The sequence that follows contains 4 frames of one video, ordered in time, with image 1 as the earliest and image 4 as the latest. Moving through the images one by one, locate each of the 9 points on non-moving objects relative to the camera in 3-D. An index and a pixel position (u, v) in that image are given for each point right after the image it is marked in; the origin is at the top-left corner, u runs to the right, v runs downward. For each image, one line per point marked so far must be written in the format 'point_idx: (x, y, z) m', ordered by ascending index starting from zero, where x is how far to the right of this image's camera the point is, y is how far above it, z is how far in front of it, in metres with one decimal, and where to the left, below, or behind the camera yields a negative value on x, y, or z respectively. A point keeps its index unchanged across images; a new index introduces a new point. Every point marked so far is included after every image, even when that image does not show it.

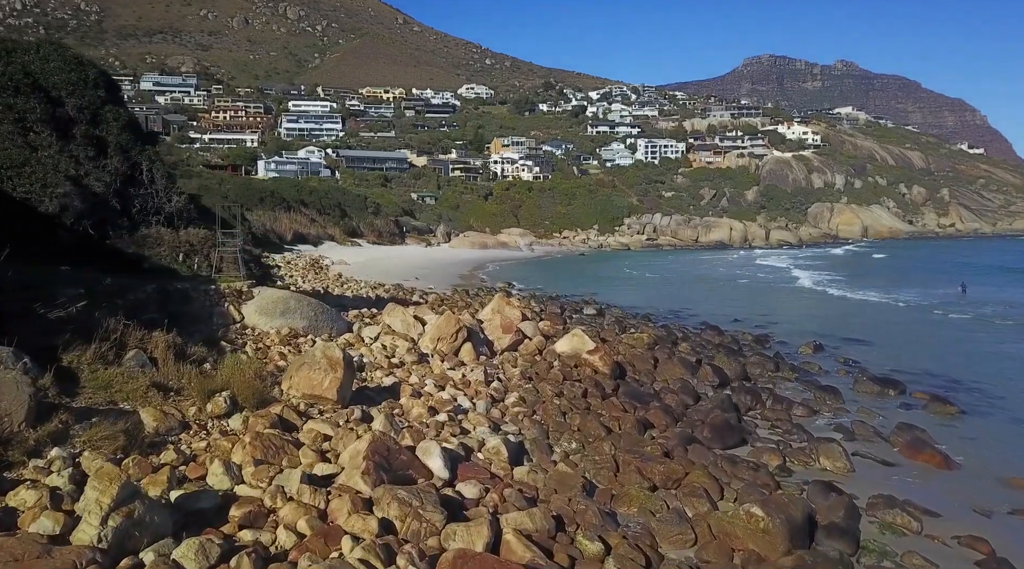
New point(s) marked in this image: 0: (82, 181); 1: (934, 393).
0: (-7.0, +1.7, +13.8) m
1: (+6.8, -1.7, +13.7) m
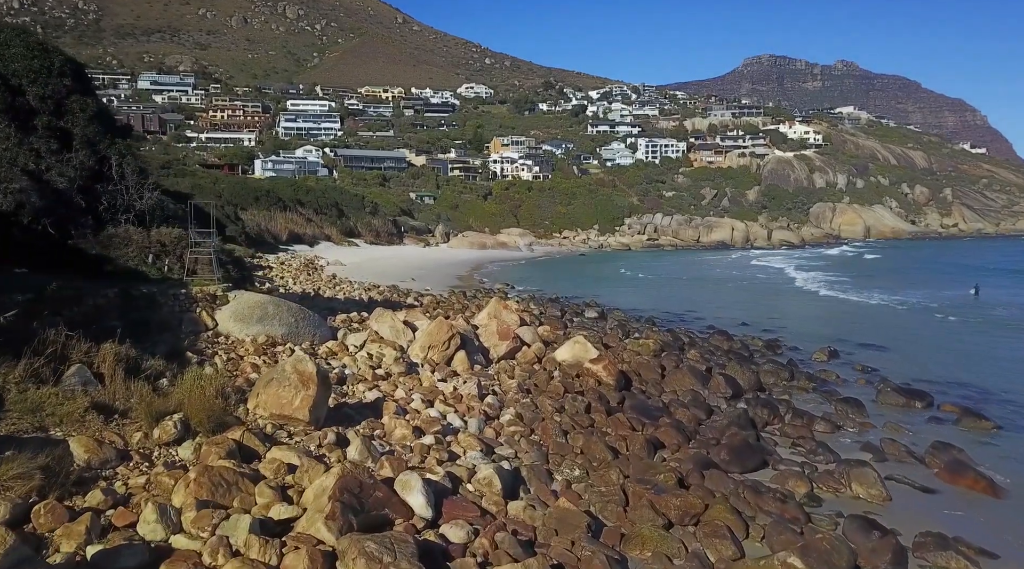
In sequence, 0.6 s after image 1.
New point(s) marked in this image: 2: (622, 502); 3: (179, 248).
0: (-7.0, +1.6, +12.8) m
1: (+6.7, -1.8, +12.7) m
2: (+1.0, -1.9, +7.4) m
3: (-5.2, +0.6, +13.3) m
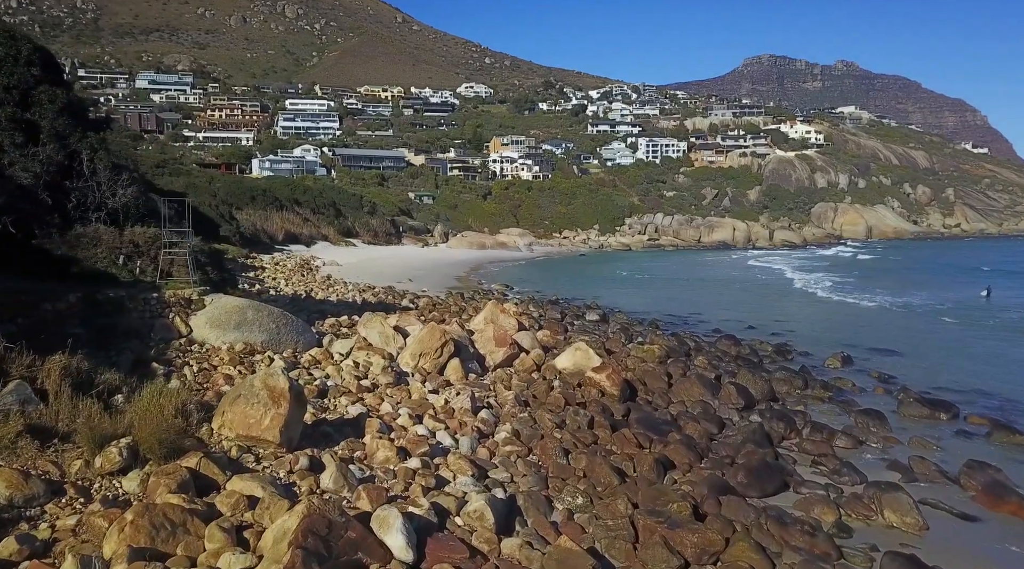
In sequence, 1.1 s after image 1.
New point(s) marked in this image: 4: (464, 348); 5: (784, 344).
0: (-7.1, +1.6, +11.9) m
1: (+6.7, -1.8, +11.9) m
2: (+0.9, -1.9, +6.6) m
3: (-5.2, +0.5, +12.5) m
4: (-0.7, -1.0, +12.7) m
5: (+6.2, -1.3, +19.3) m
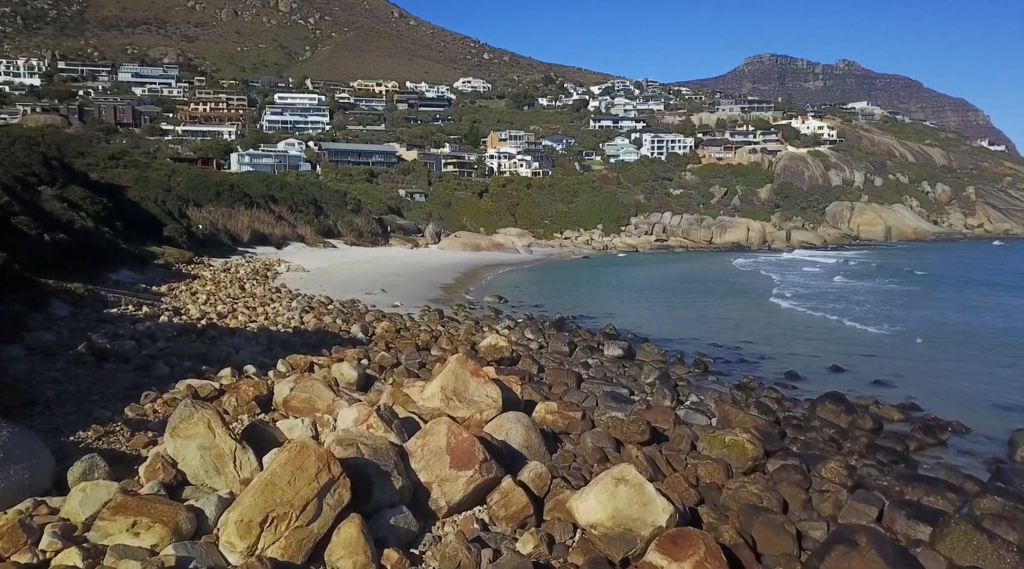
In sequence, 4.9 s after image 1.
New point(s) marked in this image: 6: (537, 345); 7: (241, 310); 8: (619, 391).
0: (-7.3, +1.1, +5.2) m
1: (+6.5, -2.3, +5.2) m
2: (+0.7, -2.4, -0.2) m
3: (-5.4, +0.1, +5.7) m
4: (-0.9, -1.4, +6.0) m
5: (+5.9, -1.8, +12.6) m
6: (+0.5, -1.2, +17.2) m
7: (-6.3, -0.6, +19.5) m
8: (+1.6, -1.6, +12.4) m
